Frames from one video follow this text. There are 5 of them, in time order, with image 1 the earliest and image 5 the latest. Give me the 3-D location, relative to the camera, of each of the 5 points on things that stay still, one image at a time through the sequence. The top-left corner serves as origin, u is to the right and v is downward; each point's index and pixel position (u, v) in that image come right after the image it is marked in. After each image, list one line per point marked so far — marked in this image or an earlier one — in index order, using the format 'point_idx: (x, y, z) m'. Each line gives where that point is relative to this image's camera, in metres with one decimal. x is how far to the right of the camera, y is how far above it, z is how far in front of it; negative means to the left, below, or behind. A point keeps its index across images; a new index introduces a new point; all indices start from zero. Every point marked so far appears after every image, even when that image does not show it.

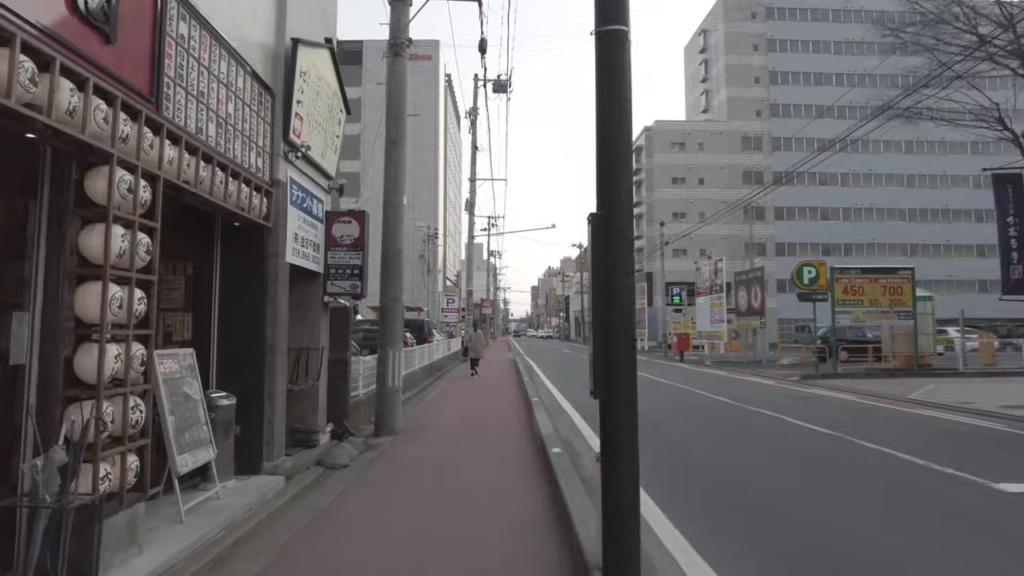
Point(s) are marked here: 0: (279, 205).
0: (-2.3, +0.8, +6.3) m
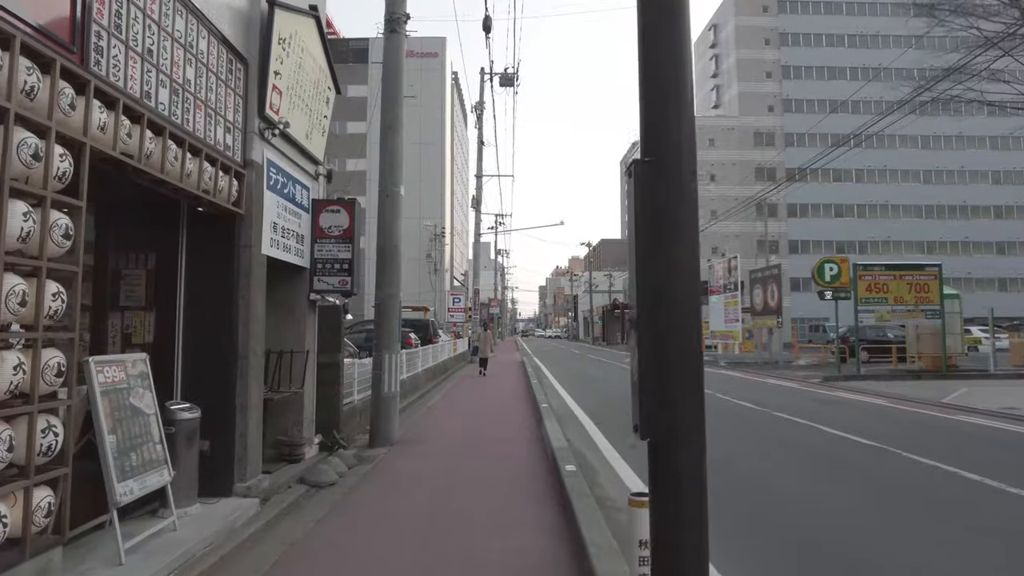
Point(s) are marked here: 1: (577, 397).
0: (-2.2, +0.8, +5.5) m
1: (+1.7, -2.8, +16.6) m
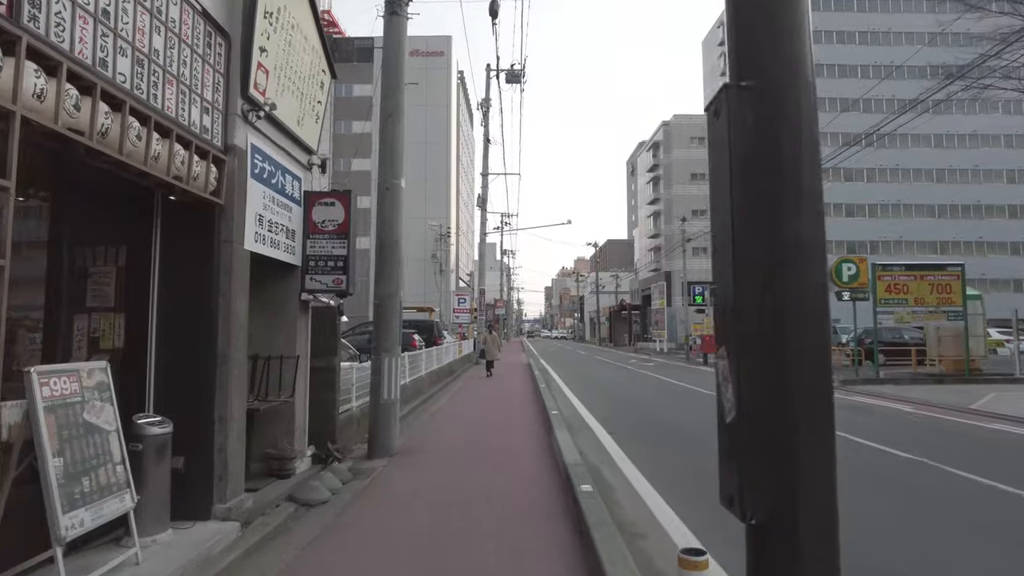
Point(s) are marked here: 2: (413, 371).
0: (-2.1, +0.8, +5.0) m
1: (+1.8, -2.8, +16.0) m
2: (-2.3, -1.9, +14.8) m
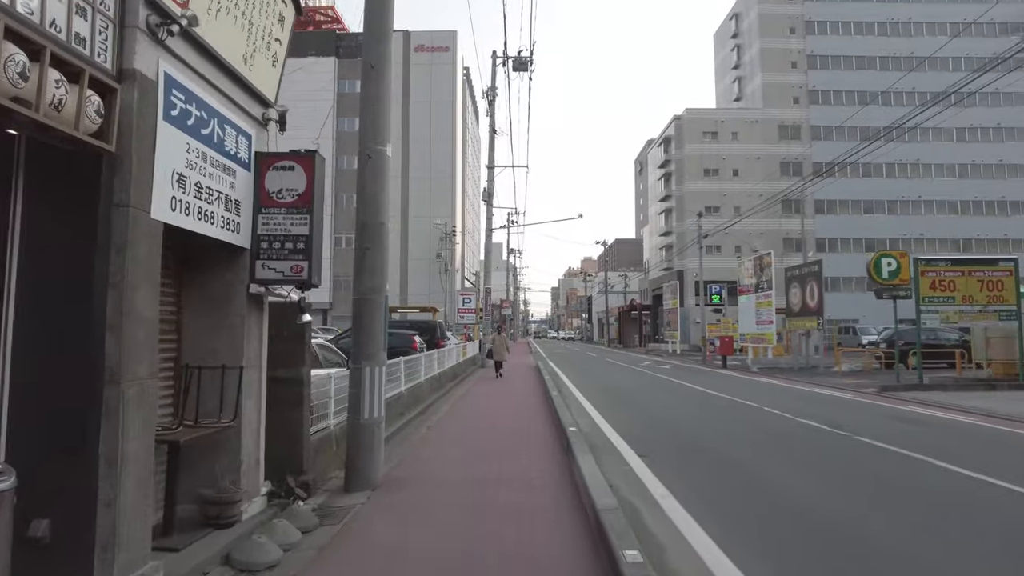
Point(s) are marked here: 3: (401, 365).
0: (-2.1, +0.9, +3.5) m
1: (+2.0, -2.8, +14.5) m
2: (-2.1, -1.8, +13.3) m
3: (-2.1, -1.5, +12.5) m
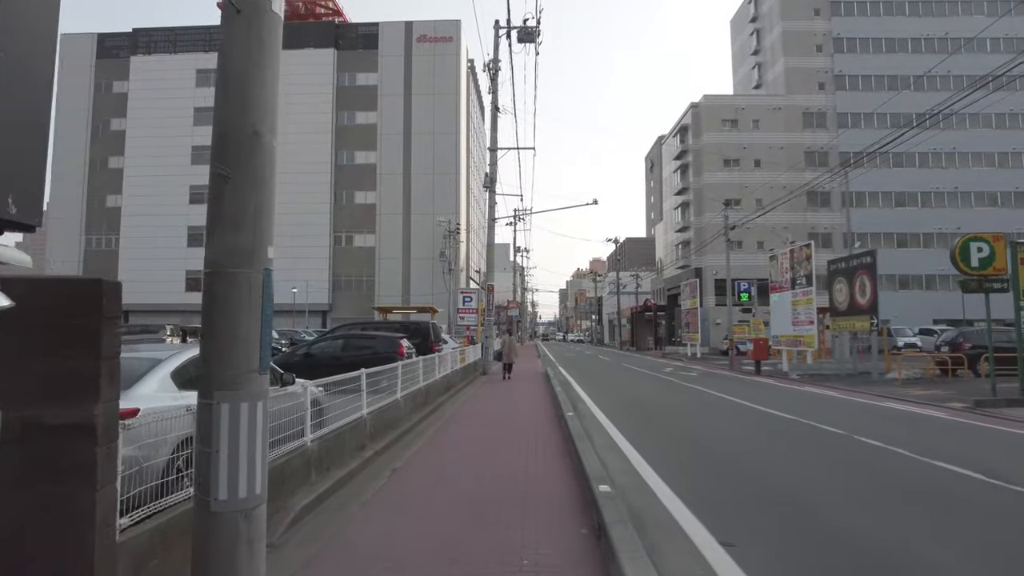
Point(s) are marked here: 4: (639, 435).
0: (-2.1, +1.1, +0.5) m
1: (+2.1, -2.6, +11.4) m
2: (-2.0, -1.6, +10.3) m
3: (-2.0, -1.3, +9.5) m
4: (+2.3, -2.6, +11.7) m
